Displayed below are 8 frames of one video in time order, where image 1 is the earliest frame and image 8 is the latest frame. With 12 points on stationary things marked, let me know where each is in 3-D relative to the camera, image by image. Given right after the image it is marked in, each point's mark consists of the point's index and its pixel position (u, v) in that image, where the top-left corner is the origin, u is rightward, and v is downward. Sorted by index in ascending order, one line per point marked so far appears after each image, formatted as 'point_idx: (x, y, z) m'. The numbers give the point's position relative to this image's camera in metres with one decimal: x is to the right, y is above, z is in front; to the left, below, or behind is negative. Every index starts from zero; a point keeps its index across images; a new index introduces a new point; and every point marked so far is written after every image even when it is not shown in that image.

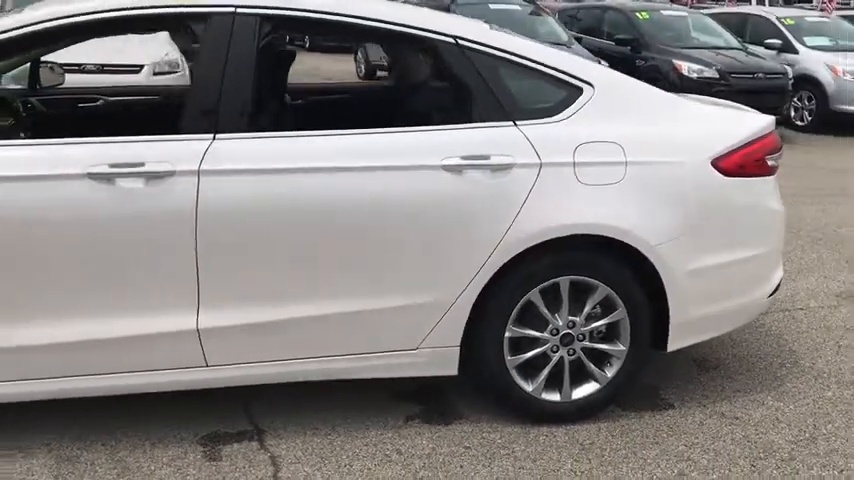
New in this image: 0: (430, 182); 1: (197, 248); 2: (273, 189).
0: (0.0, +0.2, +3.0) m
1: (-0.8, 0.0, +2.8) m
2: (-0.5, +0.2, +2.9) m
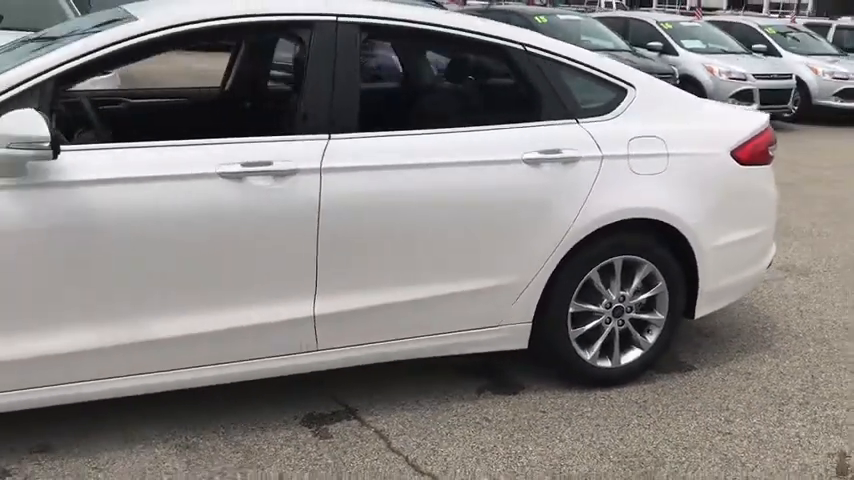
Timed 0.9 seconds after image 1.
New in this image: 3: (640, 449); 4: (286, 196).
0: (+0.4, +0.3, +3.3) m
1: (-0.4, 0.0, +3.1) m
2: (-0.2, +0.2, +3.1) m
3: (+0.8, -0.8, +3.3) m
4: (-0.5, +0.2, +3.0) m
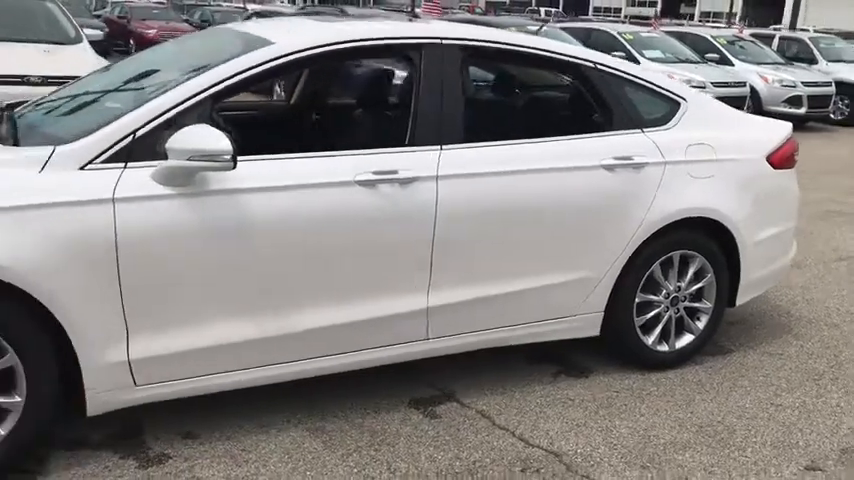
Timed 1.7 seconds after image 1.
0: (+0.8, +0.3, +3.7) m
1: (0.0, 0.0, +3.4) m
2: (+0.3, +0.2, +3.5) m
3: (+1.2, -0.8, +3.7) m
4: (-0.1, +0.2, +3.3) m
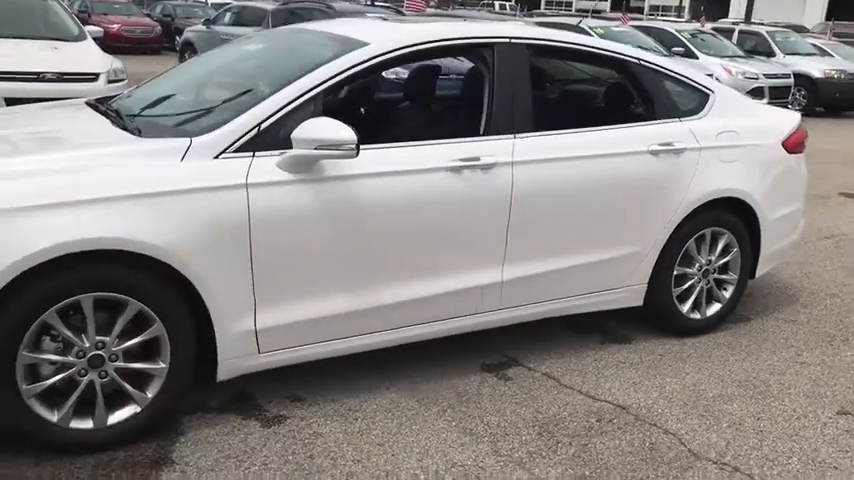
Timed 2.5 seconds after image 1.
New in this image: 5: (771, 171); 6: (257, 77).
0: (+1.1, +0.4, +4.2) m
1: (+0.4, +0.1, +3.8) m
2: (+0.6, +0.3, +3.9) m
3: (+1.6, -0.7, +4.2) m
4: (+0.3, +0.2, +3.7) m
5: (+1.9, +0.4, +4.7) m
6: (-0.8, +0.7, +3.8) m
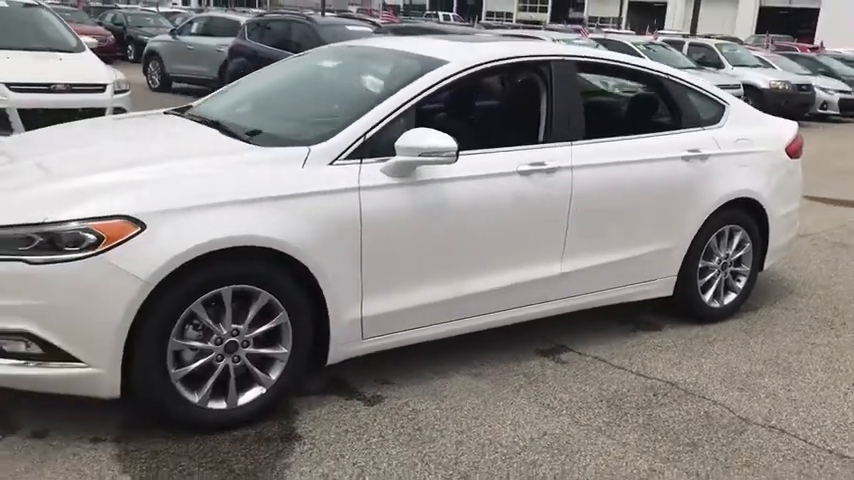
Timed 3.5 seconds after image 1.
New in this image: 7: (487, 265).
0: (+1.4, +0.4, +4.7) m
1: (+0.7, +0.1, +4.3) m
2: (+0.9, +0.3, +4.4) m
3: (+1.9, -0.6, +4.7) m
4: (+0.6, +0.3, +4.2) m
5: (+2.2, +0.4, +5.2) m
6: (-0.4, +0.7, +4.2) m
7: (+0.3, -0.1, +4.1) m
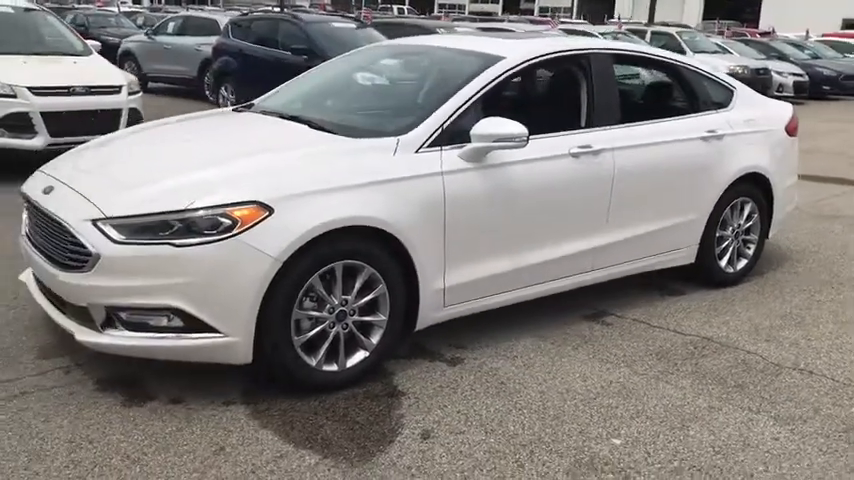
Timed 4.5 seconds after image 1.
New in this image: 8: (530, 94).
0: (+1.7, +0.6, +5.2) m
1: (+1.0, +0.3, +4.8) m
2: (+1.2, +0.5, +4.9) m
3: (+2.2, -0.4, +5.3) m
4: (+0.9, +0.4, +4.7) m
5: (+2.4, +0.6, +5.8) m
6: (-0.1, +0.8, +4.6) m
7: (+0.6, 0.0, +4.5) m
8: (+0.6, +0.8, +4.6) m
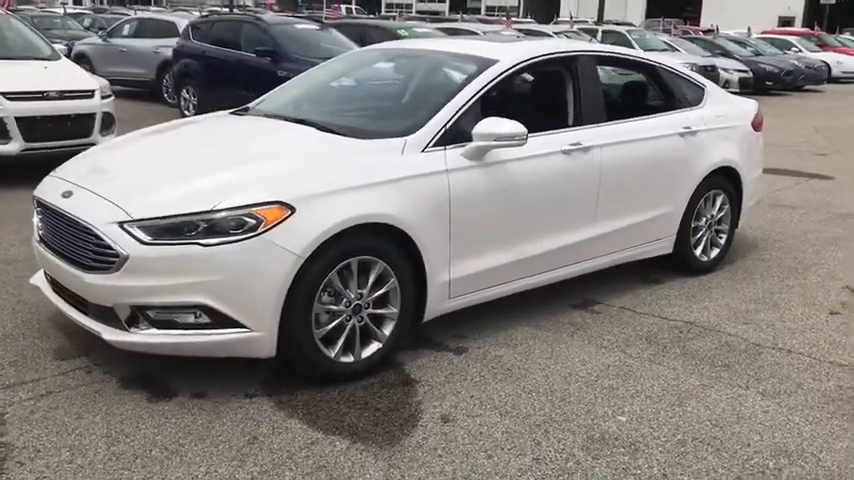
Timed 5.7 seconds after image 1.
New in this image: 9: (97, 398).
0: (+1.6, +0.6, +5.5) m
1: (+1.0, +0.3, +5.0) m
2: (+1.2, +0.5, +5.2) m
3: (+2.2, -0.4, +5.6) m
4: (+0.9, +0.4, +4.9) m
5: (+2.3, +0.7, +6.2) m
6: (-0.2, +0.9, +4.8) m
7: (+0.6, 0.0, +4.8) m
8: (+0.5, +0.8, +4.8) m
9: (-1.5, -0.7, +3.8) m
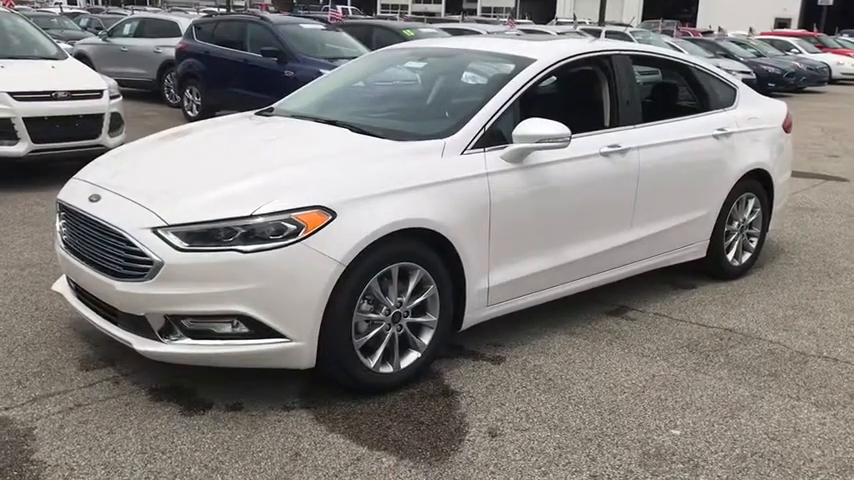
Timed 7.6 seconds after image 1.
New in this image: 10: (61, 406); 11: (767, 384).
0: (+1.8, +0.6, +5.4) m
1: (+1.2, +0.3, +4.9) m
2: (+1.4, +0.5, +5.0) m
3: (+2.4, -0.4, +5.5) m
4: (+1.1, +0.4, +4.8) m
5: (+2.5, +0.7, +6.0) m
6: (0.0, +0.8, +4.7) m
7: (+0.8, 0.0, +4.6) m
8: (+0.7, +0.8, +4.7) m
9: (-1.3, -0.7, +3.6) m
10: (-1.5, -0.7, +3.6) m
11: (+1.7, -0.7, +4.2) m
